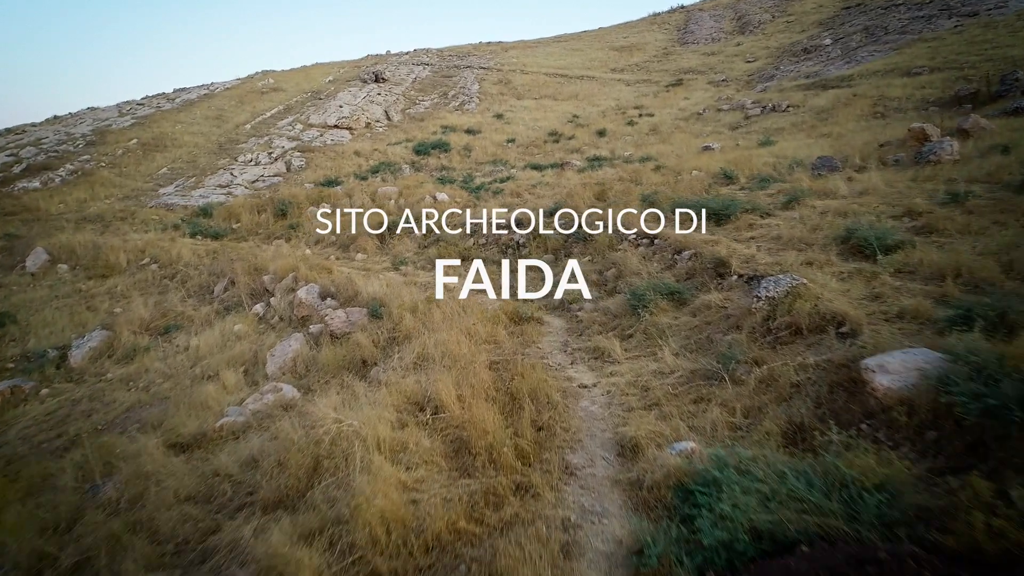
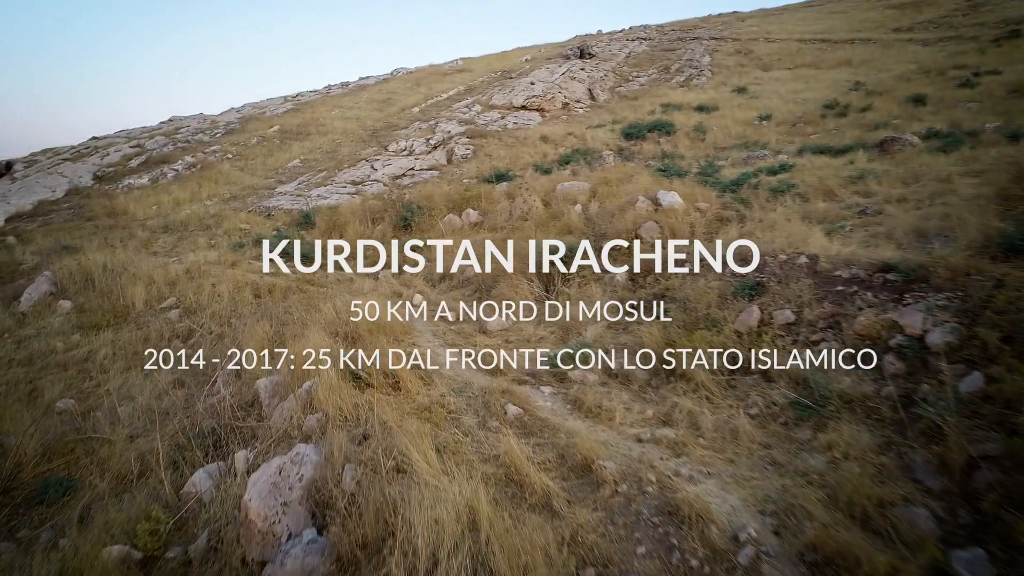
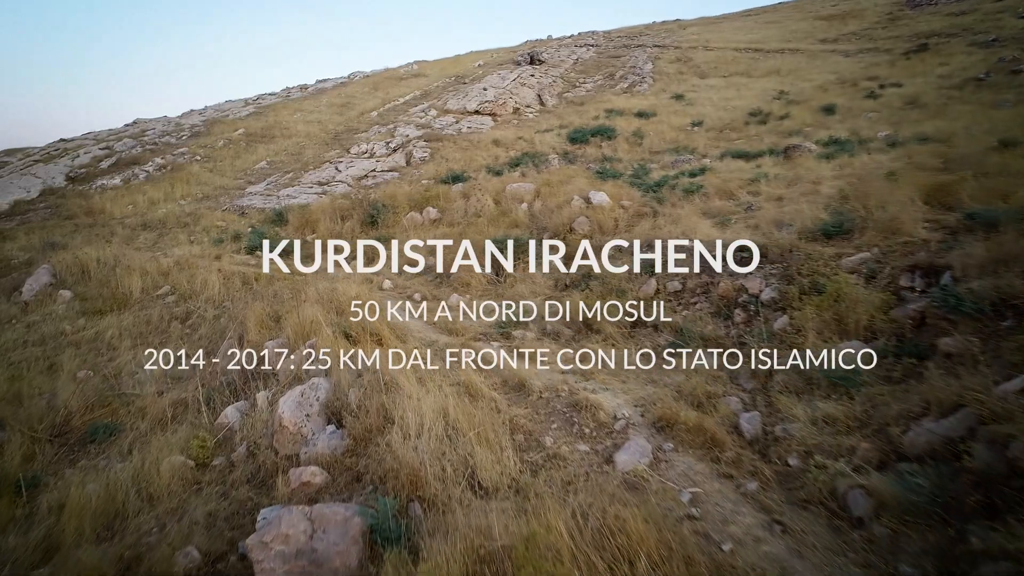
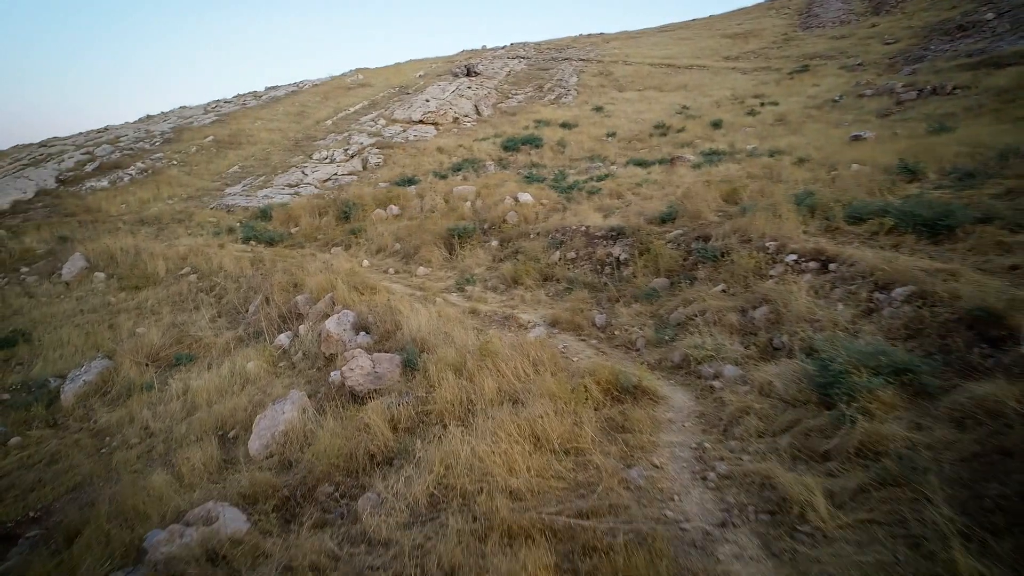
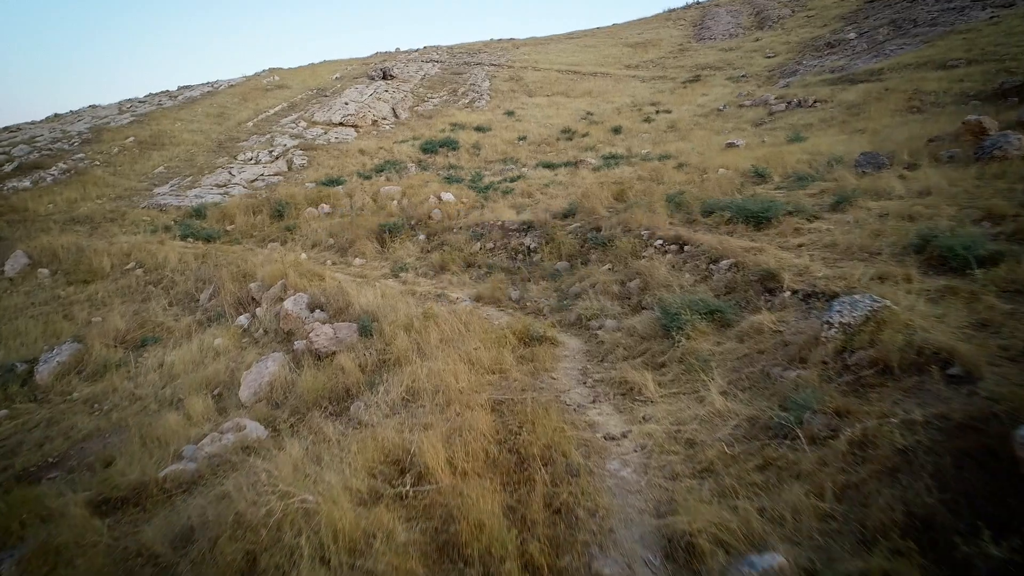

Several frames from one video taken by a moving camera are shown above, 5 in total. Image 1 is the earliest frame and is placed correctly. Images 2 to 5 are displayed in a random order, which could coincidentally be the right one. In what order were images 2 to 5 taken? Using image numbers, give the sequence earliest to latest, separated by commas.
5, 4, 3, 2
